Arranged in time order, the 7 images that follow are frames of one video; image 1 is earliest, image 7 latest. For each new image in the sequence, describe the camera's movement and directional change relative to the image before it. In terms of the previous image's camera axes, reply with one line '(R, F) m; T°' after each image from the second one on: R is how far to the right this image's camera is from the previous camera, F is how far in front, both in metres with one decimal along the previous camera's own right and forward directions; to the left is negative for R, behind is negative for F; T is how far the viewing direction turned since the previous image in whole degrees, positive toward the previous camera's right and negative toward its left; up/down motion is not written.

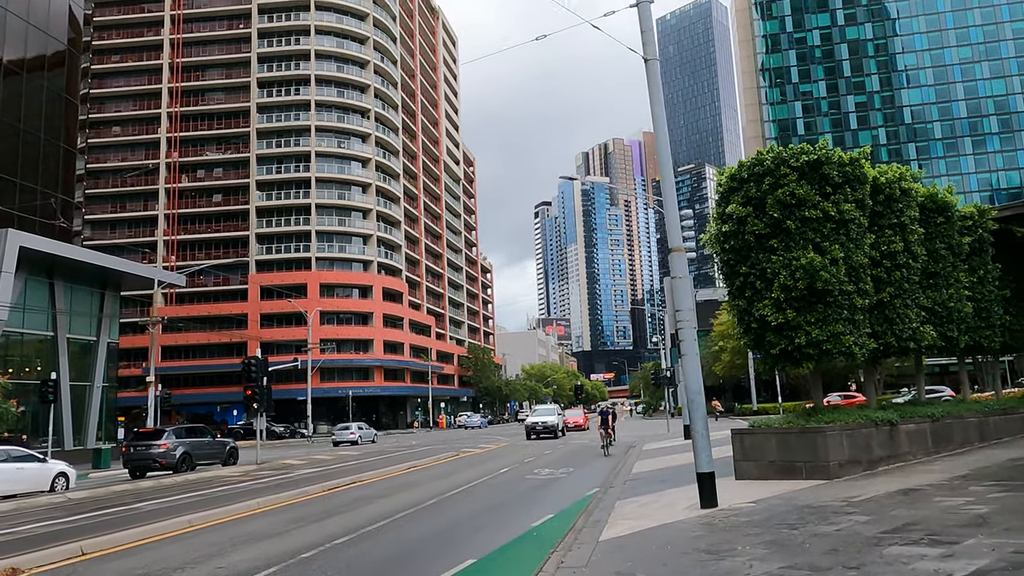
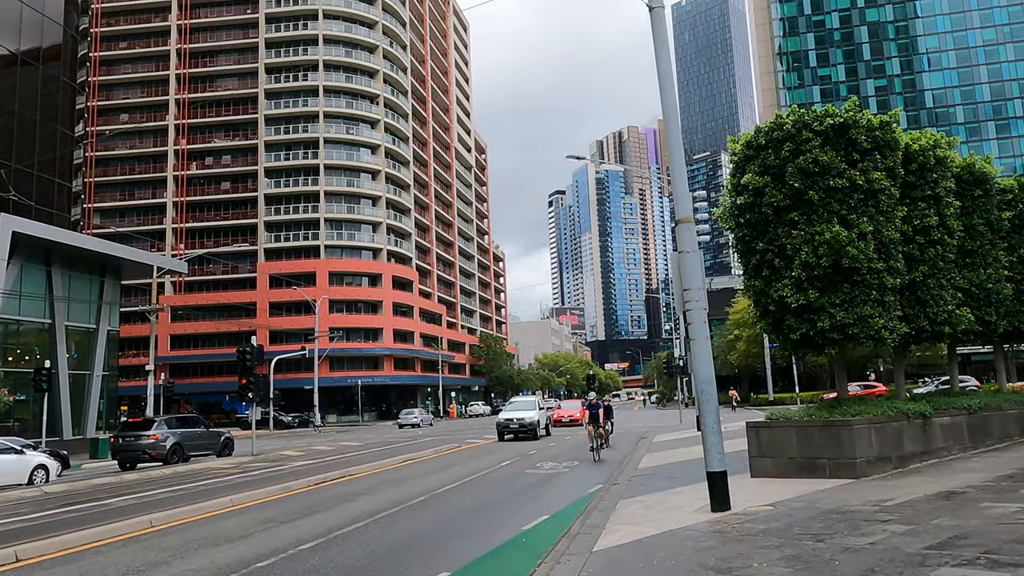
(+0.4, +1.3) m; -1°
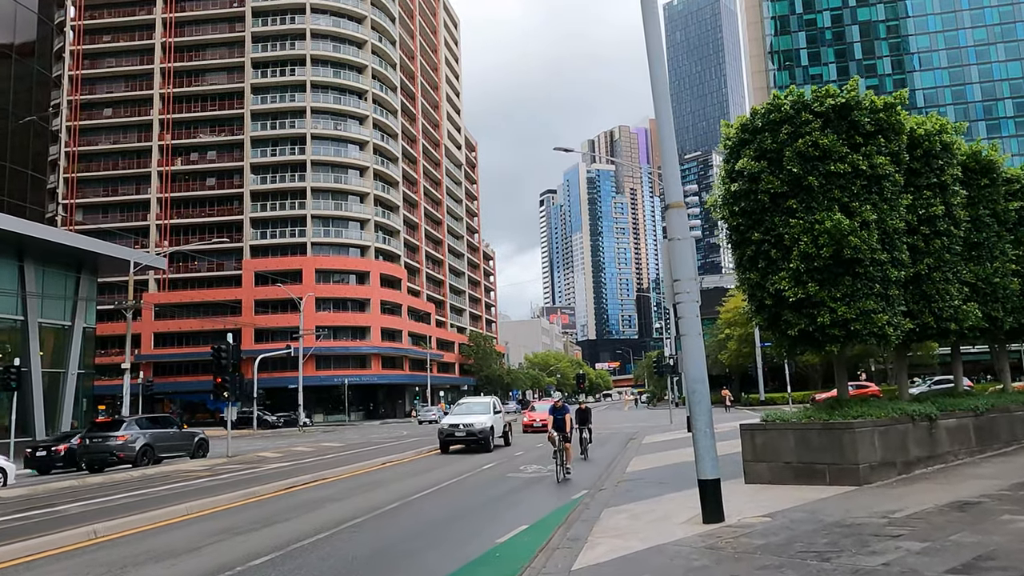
(+0.2, +0.9) m; +1°
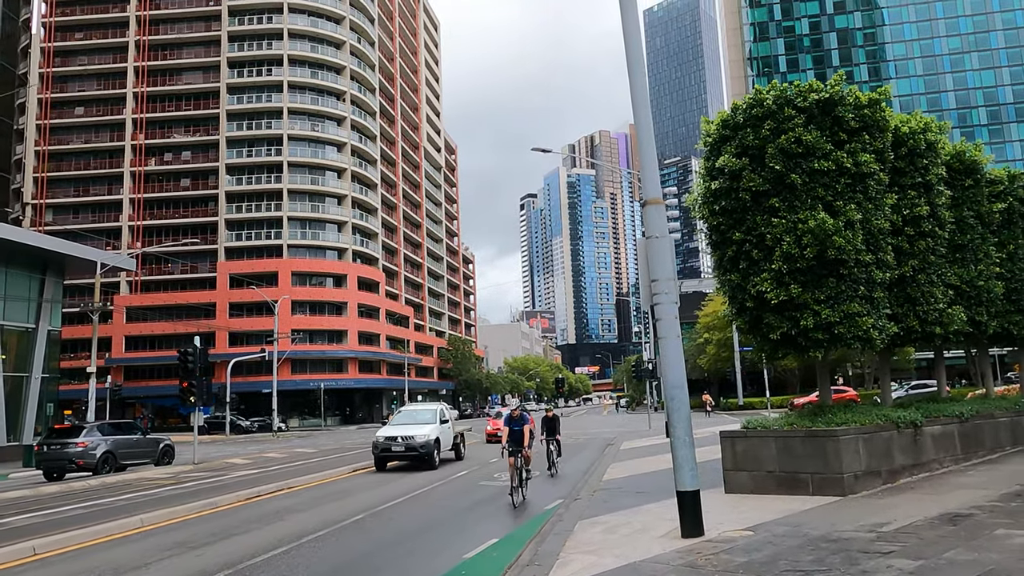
(+0.1, +0.5) m; +1°
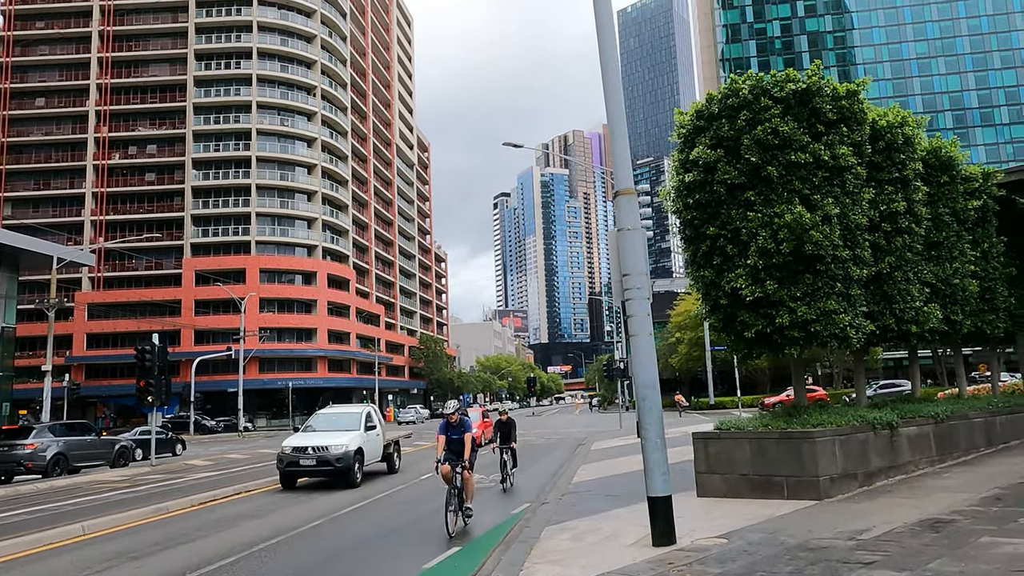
(+0.1, +0.5) m; +2°
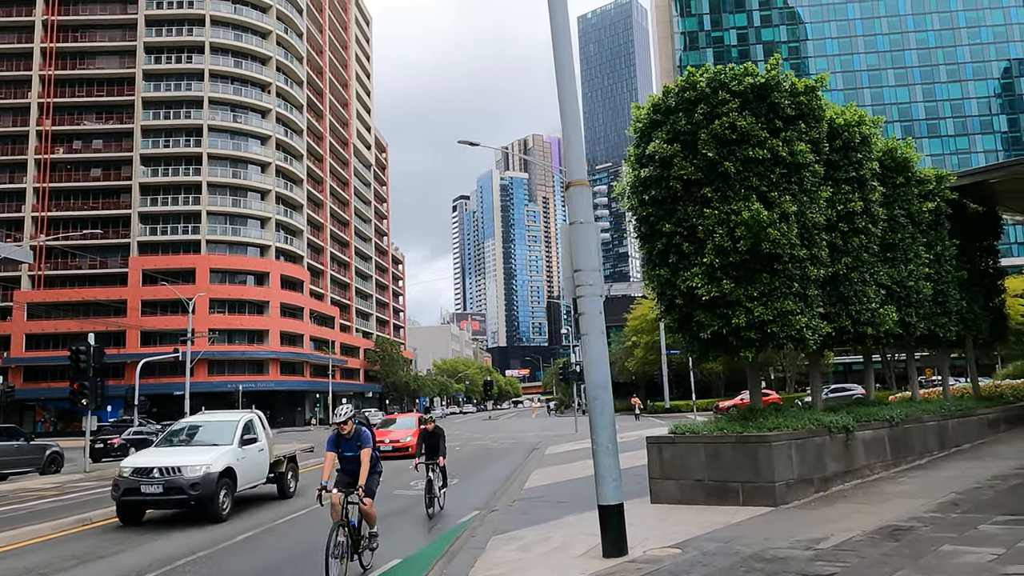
(+0.2, +0.5) m; +3°
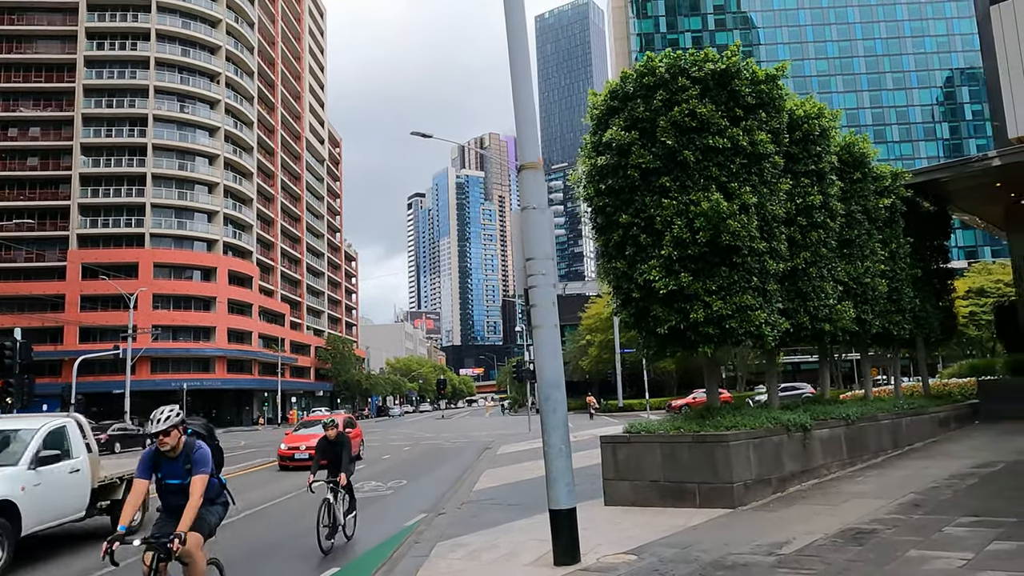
(+0.1, +0.5) m; +3°
